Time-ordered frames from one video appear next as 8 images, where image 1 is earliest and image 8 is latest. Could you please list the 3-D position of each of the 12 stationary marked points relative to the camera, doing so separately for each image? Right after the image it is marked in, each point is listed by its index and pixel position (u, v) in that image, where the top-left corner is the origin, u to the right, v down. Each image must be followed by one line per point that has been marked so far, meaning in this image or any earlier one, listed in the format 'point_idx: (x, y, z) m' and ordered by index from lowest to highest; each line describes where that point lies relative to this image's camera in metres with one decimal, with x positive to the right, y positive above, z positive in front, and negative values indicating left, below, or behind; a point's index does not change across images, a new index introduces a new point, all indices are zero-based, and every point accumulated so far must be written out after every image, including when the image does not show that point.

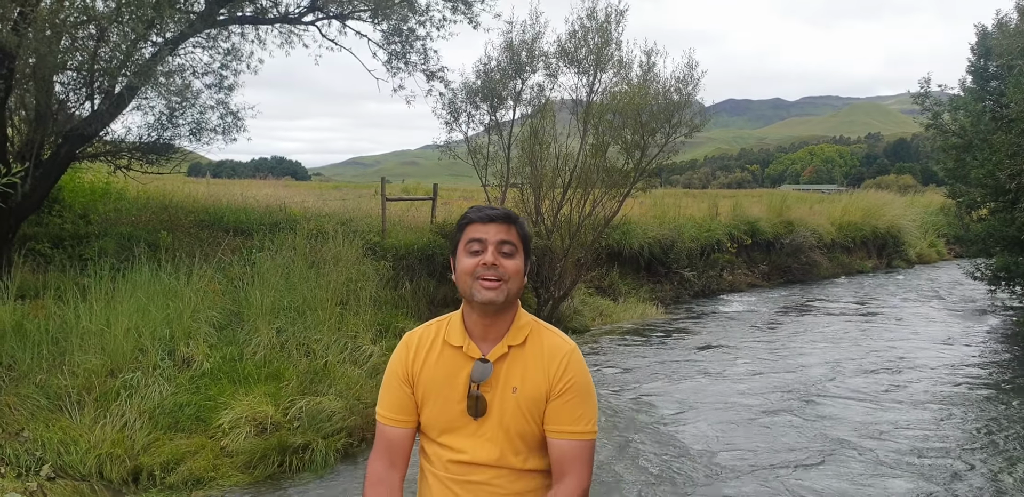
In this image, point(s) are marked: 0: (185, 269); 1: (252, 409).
0: (-4.0, -0.3, +8.9) m
1: (-2.5, -1.5, +6.7) m
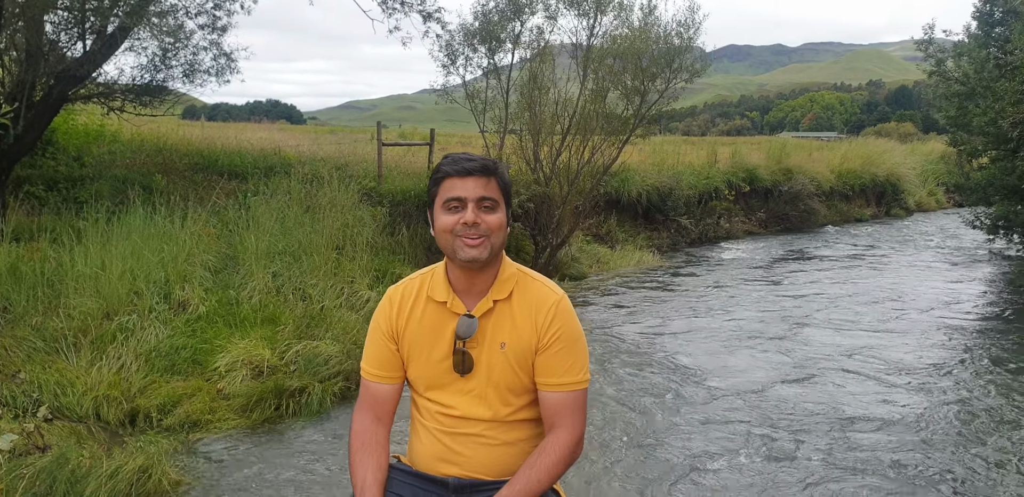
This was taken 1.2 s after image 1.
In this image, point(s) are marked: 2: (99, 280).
0: (-4.0, +0.4, +8.8) m
1: (-2.6, -1.0, +6.8) m
2: (-4.1, -0.3, +7.1) m
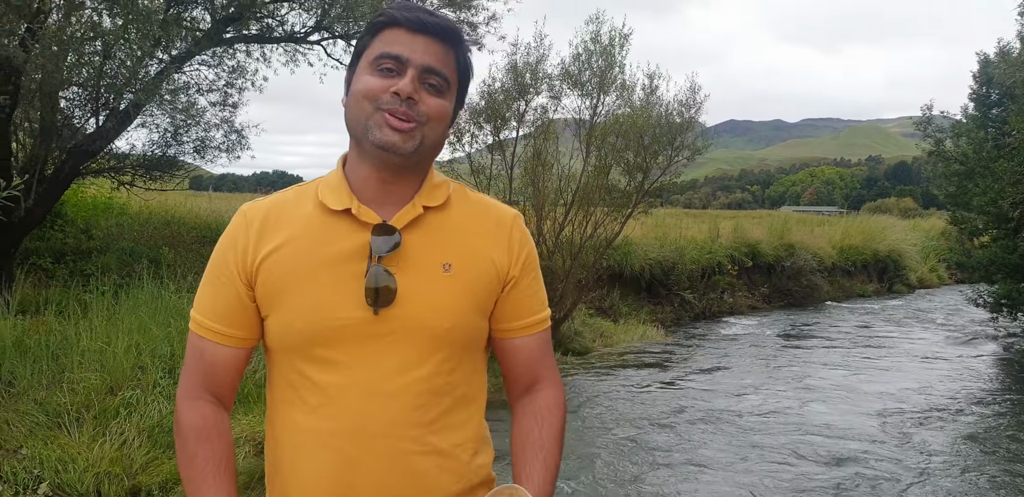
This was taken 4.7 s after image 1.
0: (-4.0, -0.5, +8.8) m
1: (-2.5, -1.7, +6.7) m
2: (-4.1, -1.0, +7.1) m
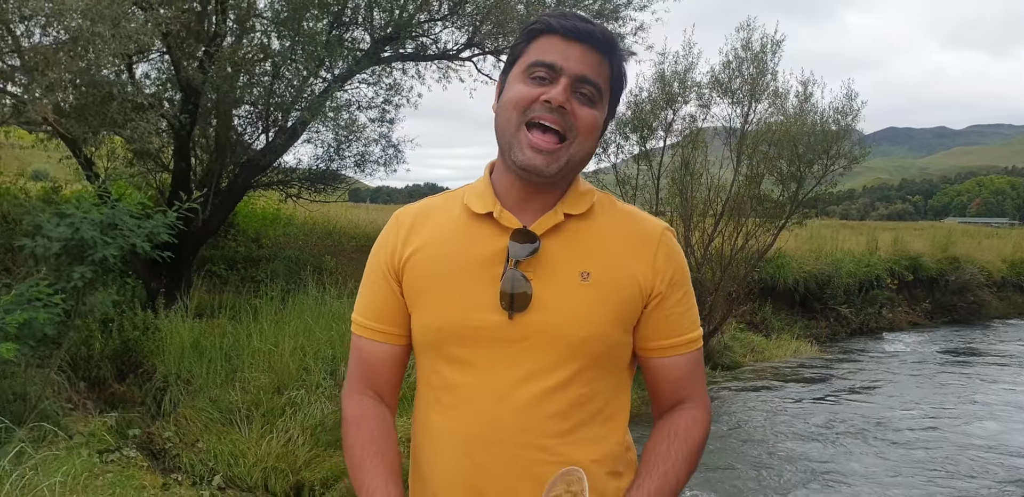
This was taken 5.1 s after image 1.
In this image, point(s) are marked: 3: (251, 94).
0: (-2.2, -0.6, +9.3) m
1: (-1.1, -1.8, +6.9) m
2: (-2.5, -1.1, +7.5) m
3: (-2.9, +1.8, +8.4) m
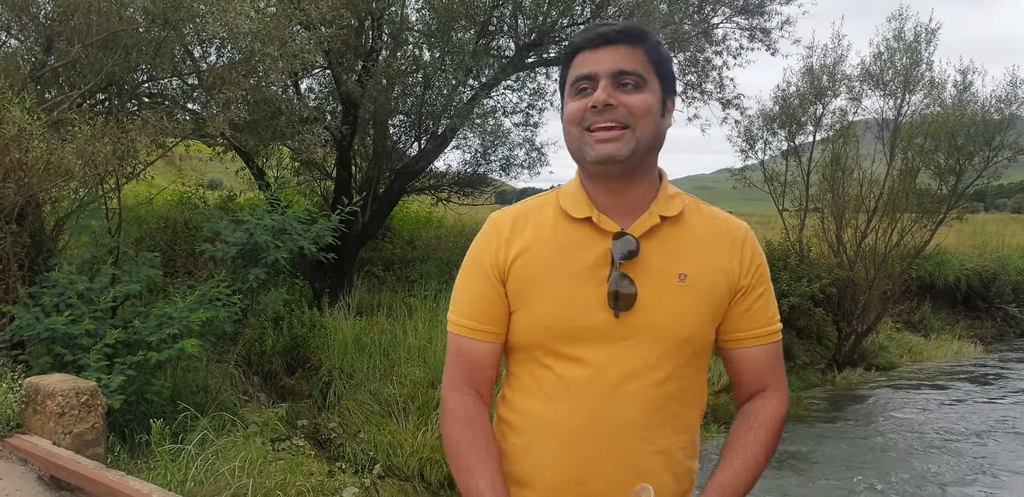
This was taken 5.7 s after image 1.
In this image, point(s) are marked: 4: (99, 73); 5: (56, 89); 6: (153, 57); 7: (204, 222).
0: (-0.4, -0.6, +9.6) m
1: (+0.4, -1.8, +7.1) m
2: (-0.9, -1.1, +7.9) m
3: (-1.2, +1.8, +8.9) m
4: (-4.5, +1.9, +7.8) m
5: (-5.0, +1.8, +7.9) m
6: (-4.0, +2.1, +7.9) m
7: (-3.6, +0.3, +8.3) m
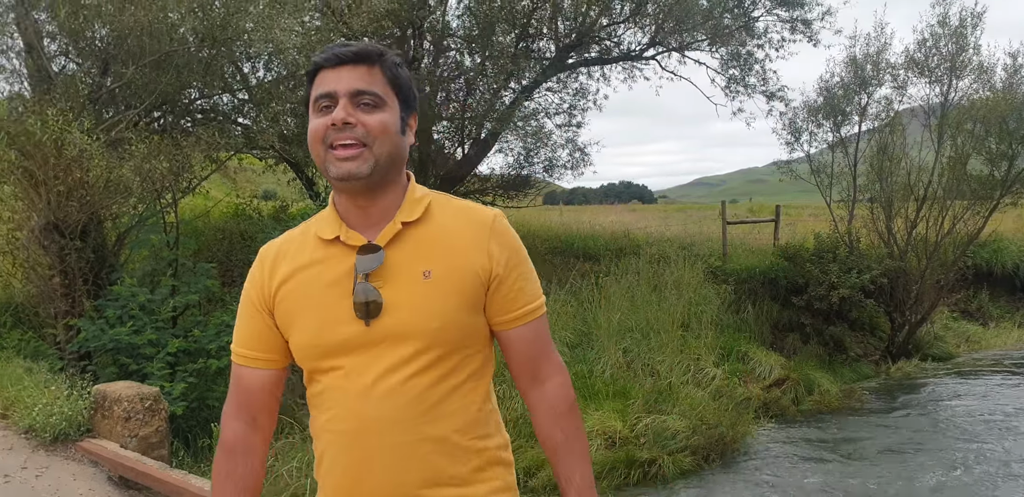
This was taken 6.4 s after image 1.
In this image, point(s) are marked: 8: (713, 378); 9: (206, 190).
0: (+0.2, -0.6, +9.6) m
1: (+1.0, -1.7, +7.1) m
2: (-0.4, -1.2, +7.9) m
3: (-0.7, +1.8, +9.0) m
4: (-4.0, +1.7, +8.1) m
5: (-4.6, +1.6, +8.2) m
6: (-3.5, +2.0, +8.2) m
7: (-3.0, +0.2, +8.5) m
8: (+2.5, -1.6, +8.7) m
9: (-3.8, +0.7, +8.9) m
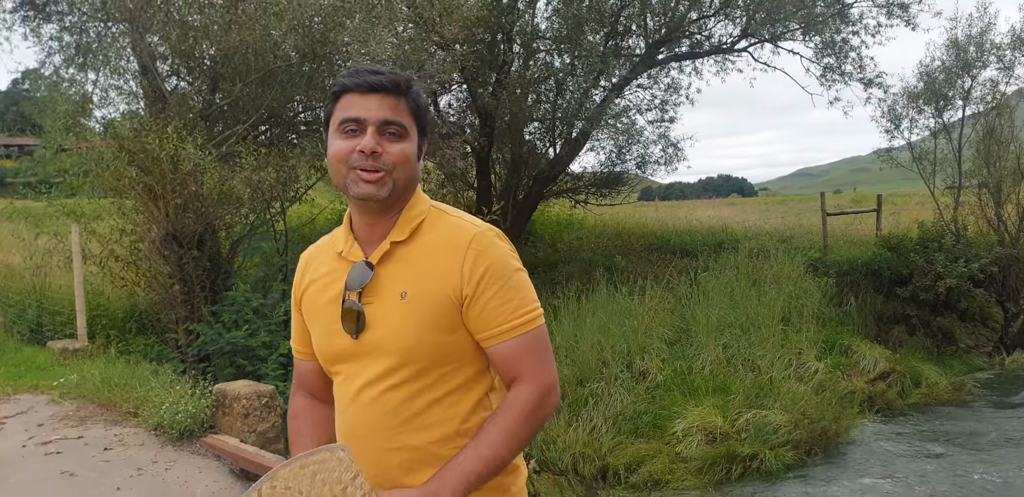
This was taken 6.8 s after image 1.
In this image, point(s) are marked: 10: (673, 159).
0: (+1.4, -0.6, +9.7) m
1: (+2.0, -1.7, +7.1) m
2: (+0.7, -1.2, +8.0) m
3: (+0.4, +1.8, +9.1) m
4: (-3.0, +1.7, +8.4) m
5: (-3.5, +1.5, +8.6) m
6: (-2.5, +1.9, +8.5) m
7: (-1.9, +0.2, +8.8) m
8: (+3.6, -1.5, +8.6) m
9: (-2.7, +0.7, +9.3) m
10: (+1.8, +1.0, +8.2) m
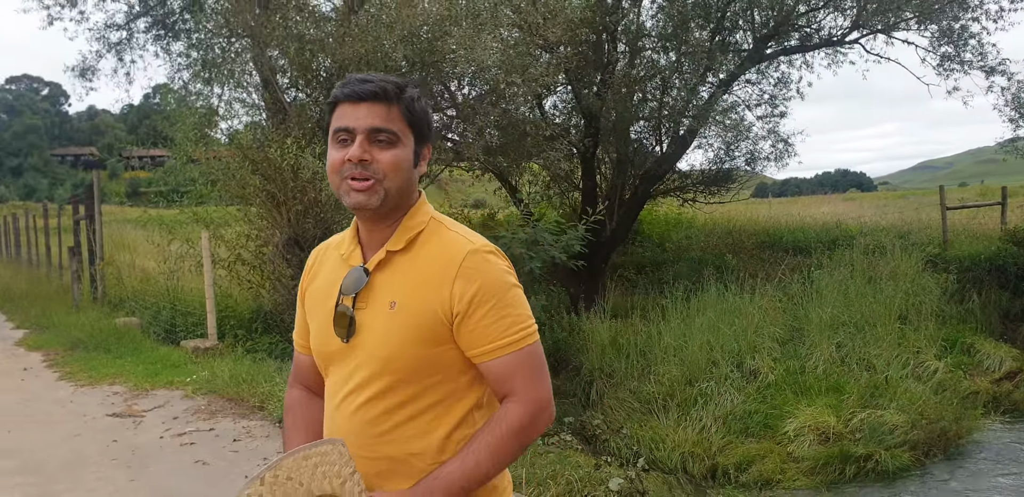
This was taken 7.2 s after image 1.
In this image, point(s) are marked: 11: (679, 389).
0: (+2.8, -0.5, +9.6) m
1: (+3.1, -1.7, +7.0) m
2: (+1.9, -1.2, +8.1) m
3: (+1.6, +1.8, +9.1) m
4: (-1.8, +1.6, +8.8) m
5: (-2.2, +1.5, +9.0) m
6: (-1.2, +1.9, +8.9) m
7: (-0.6, +0.1, +9.1) m
8: (+4.9, -1.4, +8.4) m
9: (-1.3, +0.6, +9.7) m
10: (+3.0, +1.1, +8.1) m
11: (+1.8, -1.5, +7.7) m
